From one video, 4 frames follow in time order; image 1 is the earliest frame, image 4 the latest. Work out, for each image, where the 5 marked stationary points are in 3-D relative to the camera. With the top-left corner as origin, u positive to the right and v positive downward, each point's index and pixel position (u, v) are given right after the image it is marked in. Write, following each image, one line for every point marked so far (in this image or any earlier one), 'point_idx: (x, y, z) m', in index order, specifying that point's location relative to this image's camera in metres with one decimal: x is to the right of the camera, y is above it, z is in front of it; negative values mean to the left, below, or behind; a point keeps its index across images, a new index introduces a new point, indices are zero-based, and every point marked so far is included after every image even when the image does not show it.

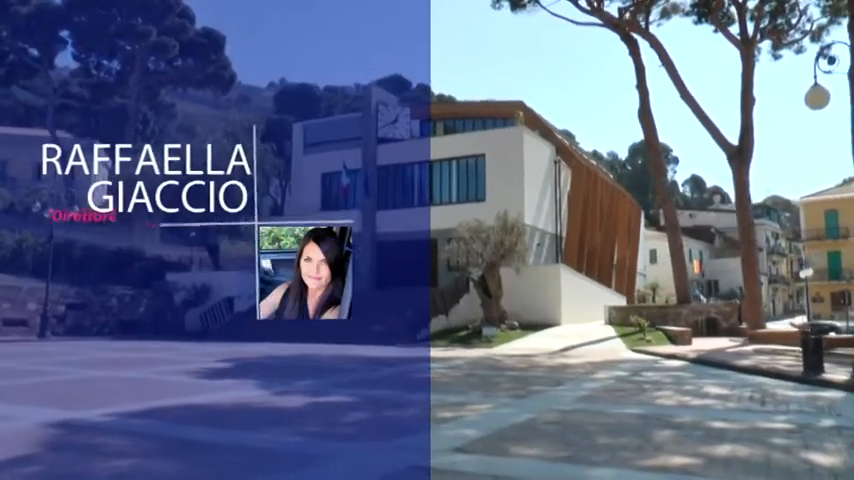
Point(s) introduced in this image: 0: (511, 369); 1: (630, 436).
0: (+1.6, -2.4, +14.7) m
1: (+1.8, -1.8, +7.1) m
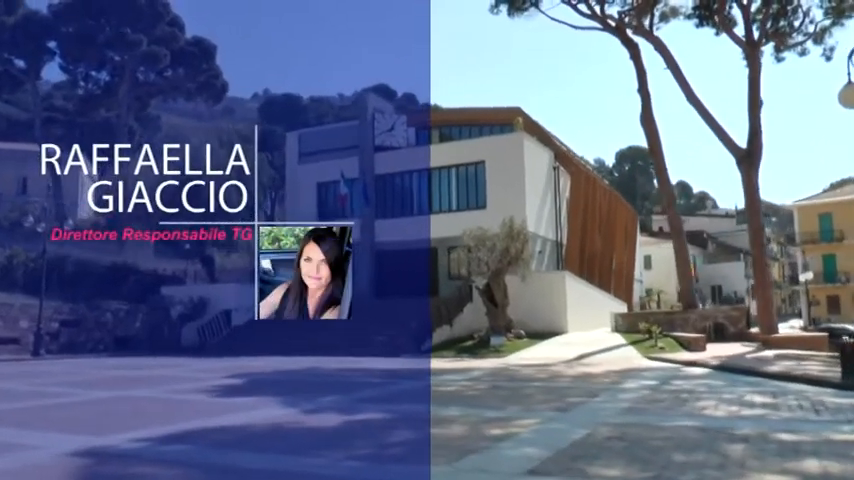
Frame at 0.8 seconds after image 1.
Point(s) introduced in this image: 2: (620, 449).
0: (+2.0, -2.6, +14.3) m
1: (+2.3, -1.8, +6.6) m
2: (+1.7, -1.8, +6.8) m
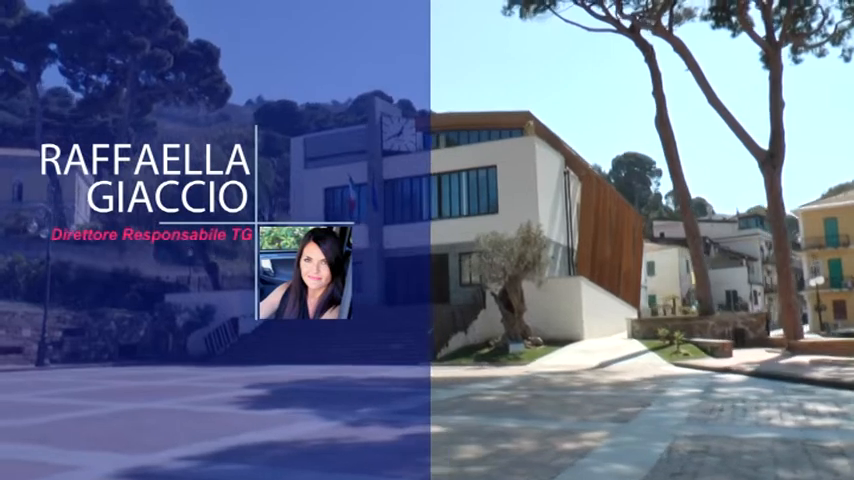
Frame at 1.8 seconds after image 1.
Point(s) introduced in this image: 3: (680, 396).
0: (+2.5, -2.6, +13.7) m
1: (+3.0, -1.8, +6.1) m
2: (+2.3, -1.8, +6.3) m
3: (+3.9, -2.4, +12.0) m
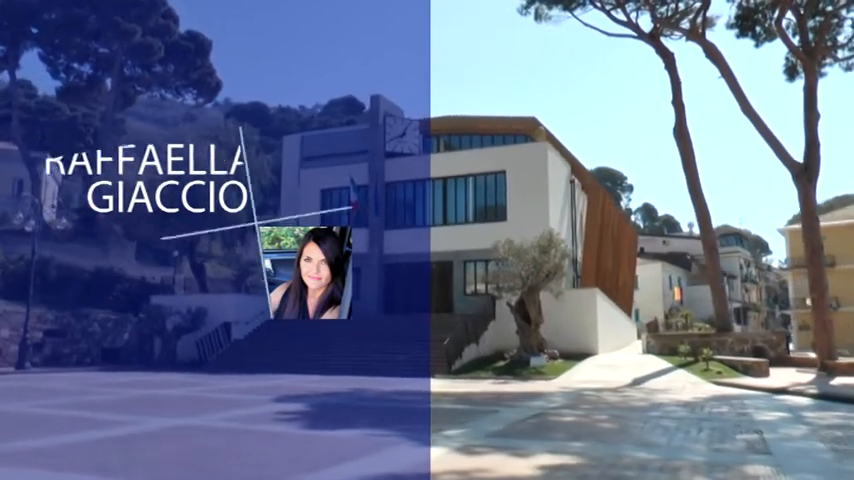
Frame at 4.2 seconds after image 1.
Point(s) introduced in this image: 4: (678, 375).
0: (+3.4, -2.7, +12.6) m
1: (+4.3, -1.8, +5.0) m
2: (+3.6, -1.8, +5.2) m
3: (+4.9, -2.5, +10.9) m
4: (+6.4, -3.4, +19.8) m
